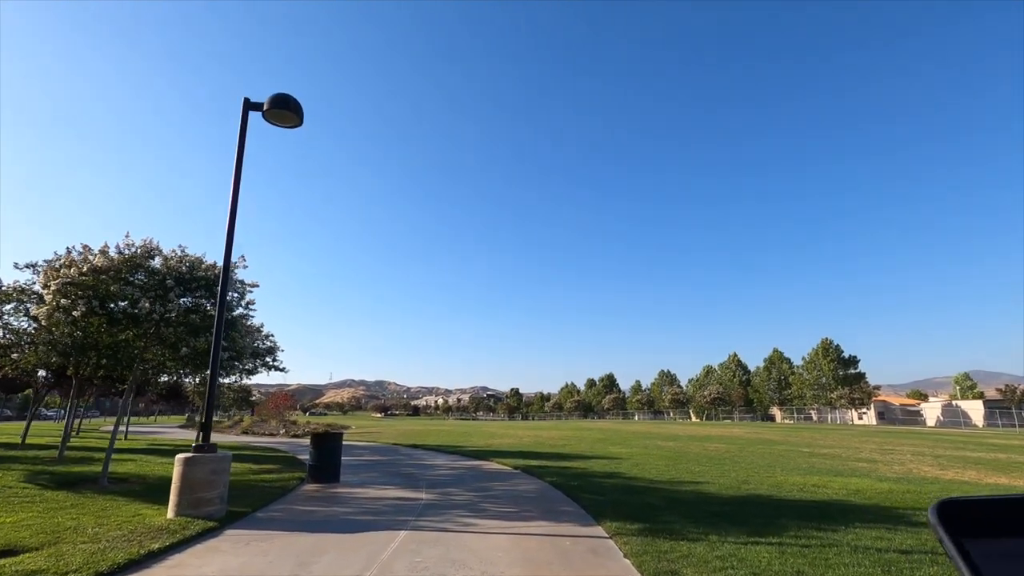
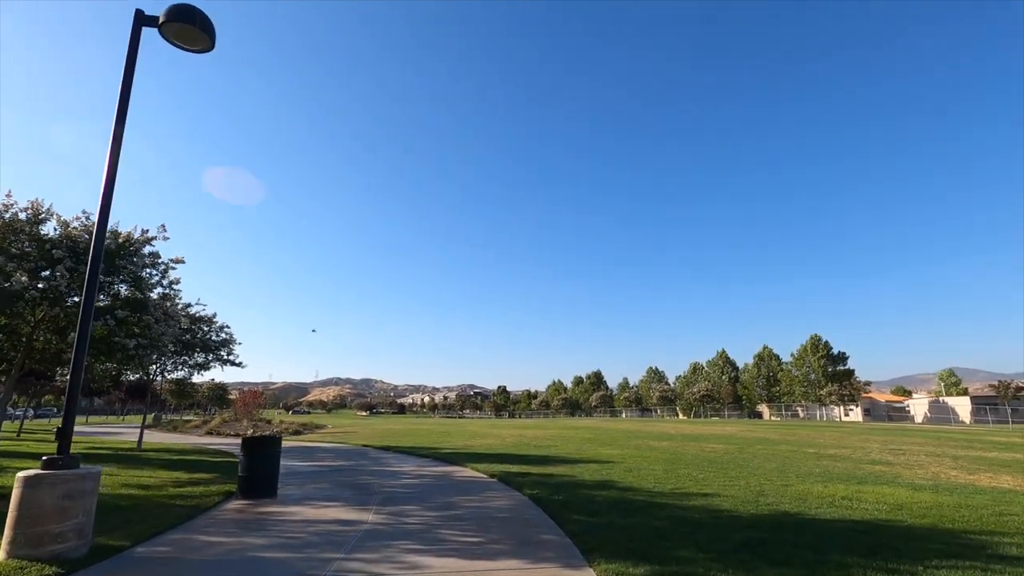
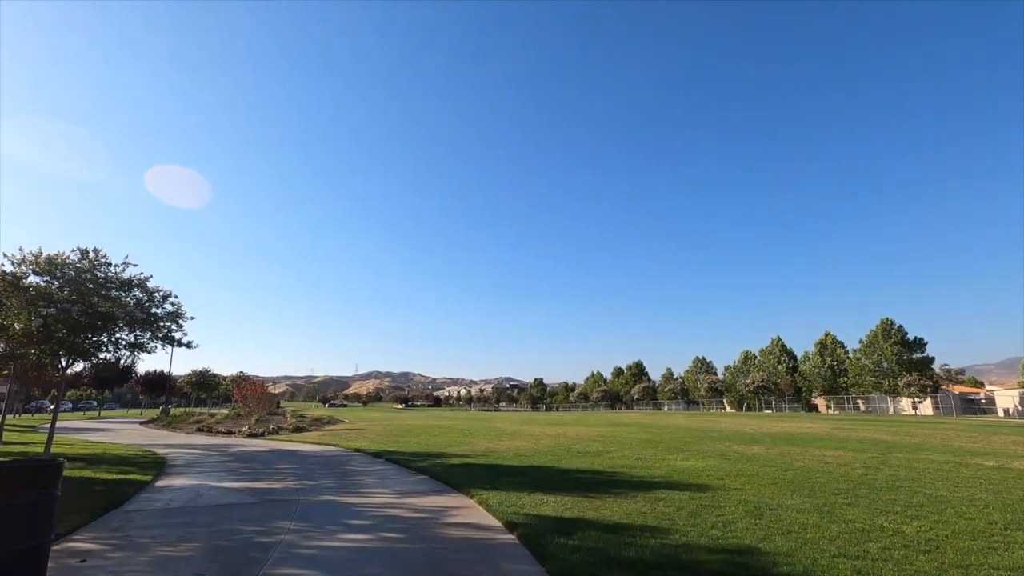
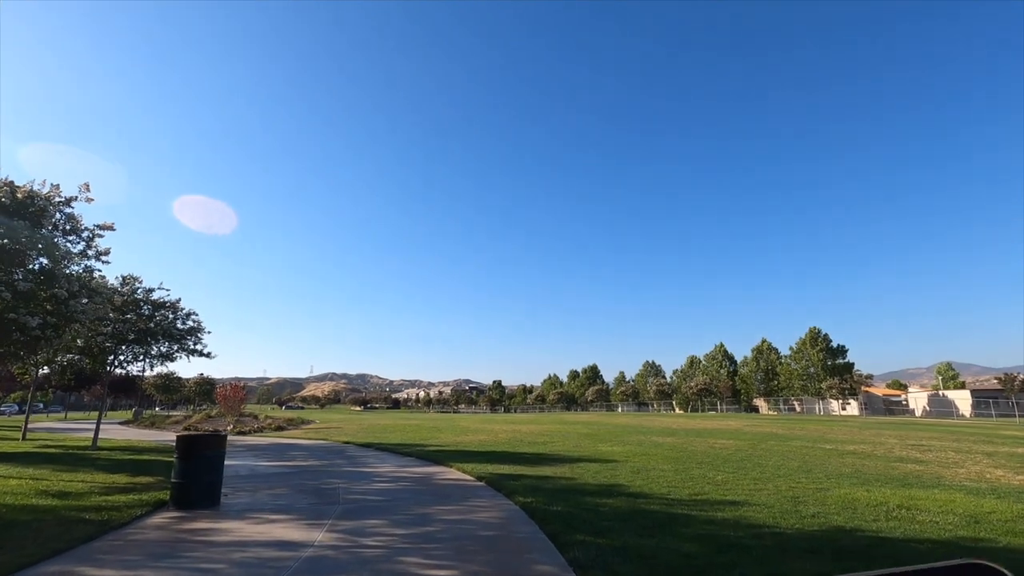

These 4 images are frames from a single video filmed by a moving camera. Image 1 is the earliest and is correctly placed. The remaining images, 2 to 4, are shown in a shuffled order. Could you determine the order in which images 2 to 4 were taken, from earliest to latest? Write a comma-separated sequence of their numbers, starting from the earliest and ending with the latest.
2, 4, 3
